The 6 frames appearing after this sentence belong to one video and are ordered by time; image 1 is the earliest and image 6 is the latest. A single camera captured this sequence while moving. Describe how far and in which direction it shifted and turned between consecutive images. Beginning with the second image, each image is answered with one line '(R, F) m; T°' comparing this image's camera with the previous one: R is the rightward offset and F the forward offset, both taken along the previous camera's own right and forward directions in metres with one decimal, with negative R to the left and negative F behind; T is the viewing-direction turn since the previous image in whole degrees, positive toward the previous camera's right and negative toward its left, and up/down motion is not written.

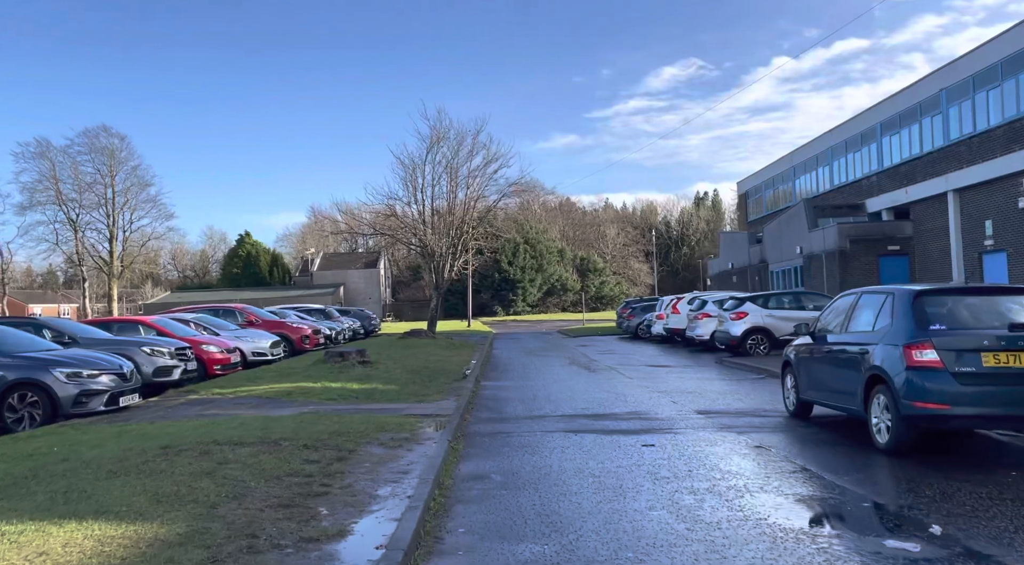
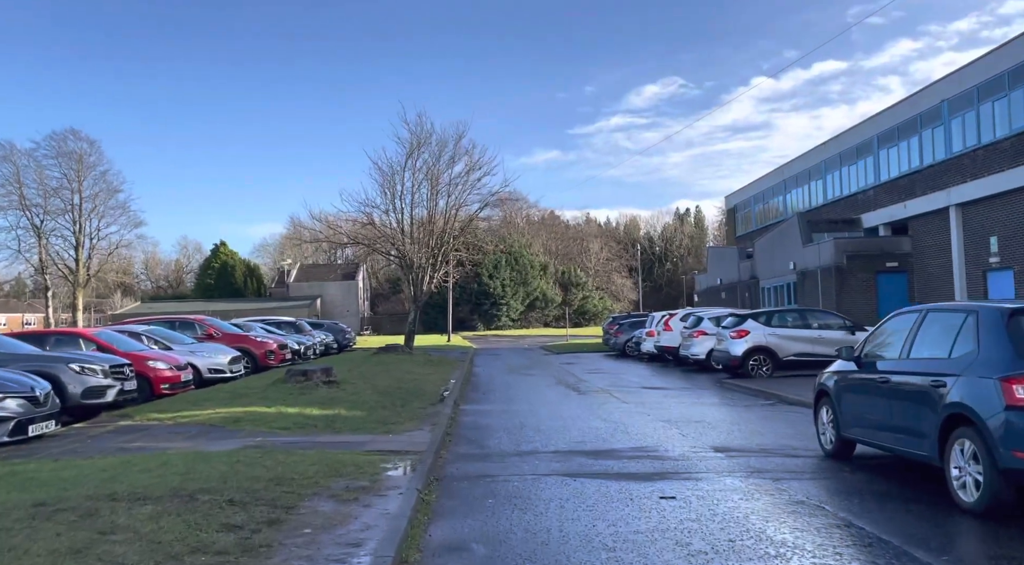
(-0.1, +1.6) m; +1°
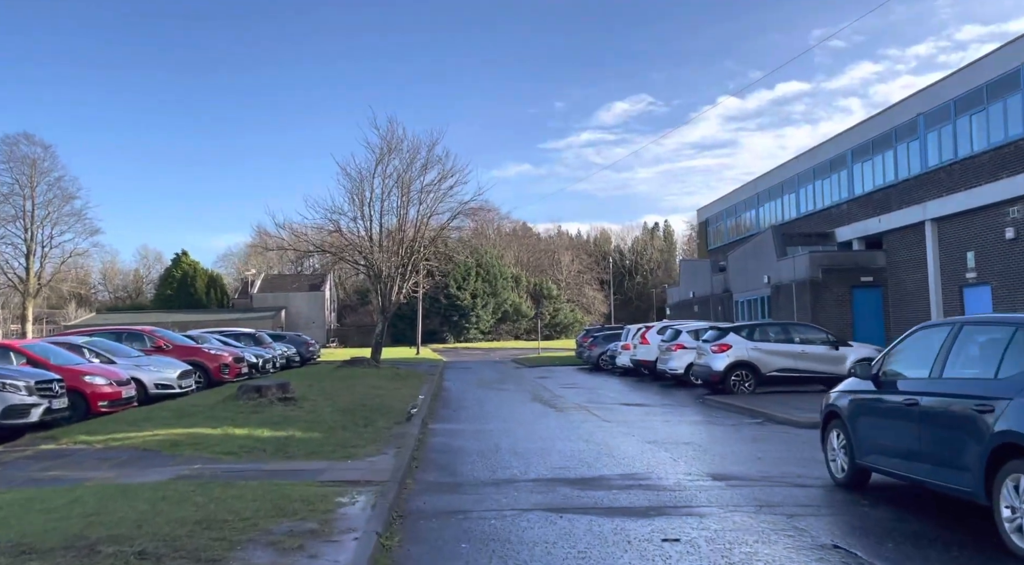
(-0.1, +0.9) m; +2°
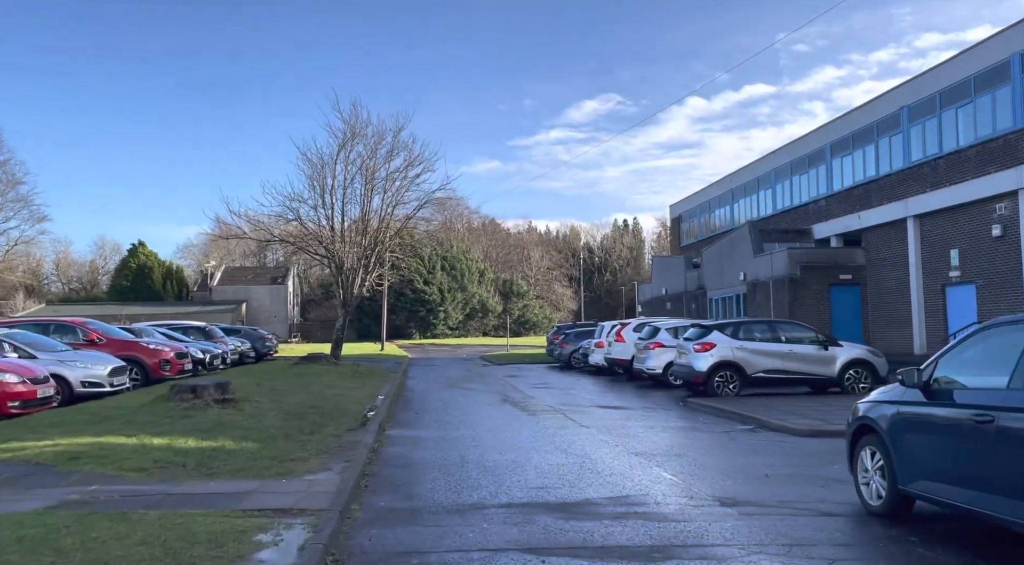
(0.0, +1.4) m; +2°
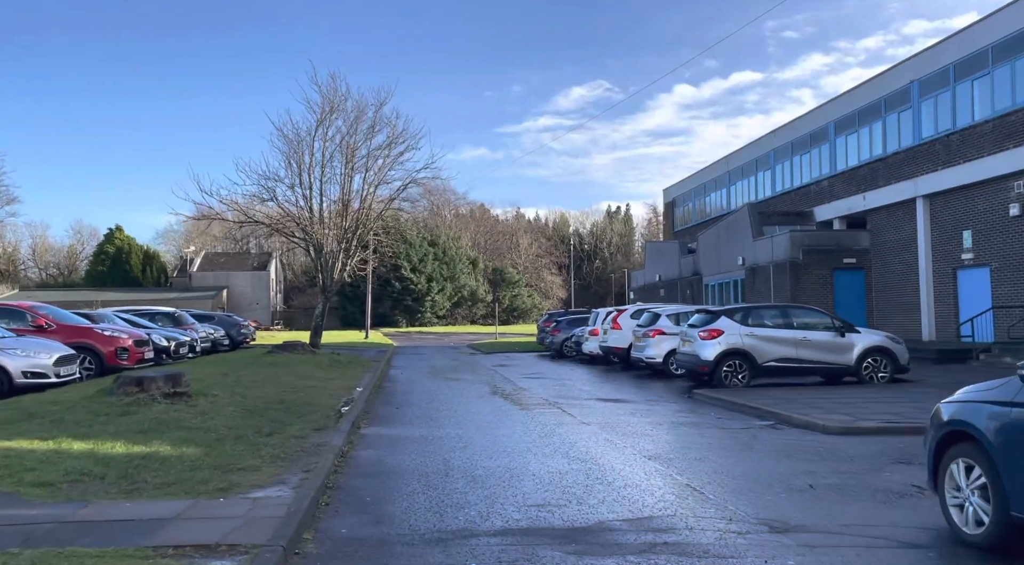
(0.0, +1.4) m; +1°
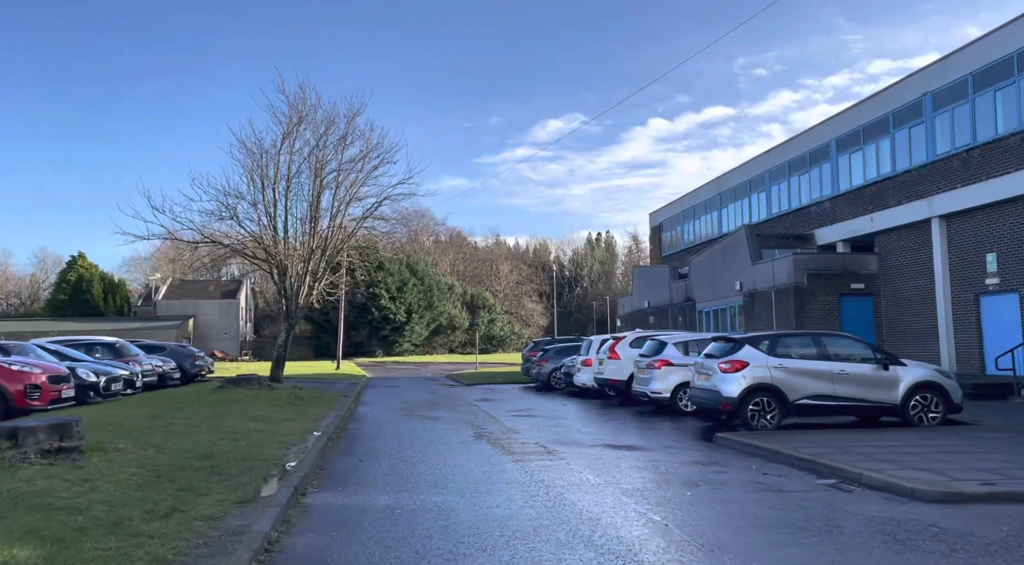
(-0.2, +2.4) m; +2°
